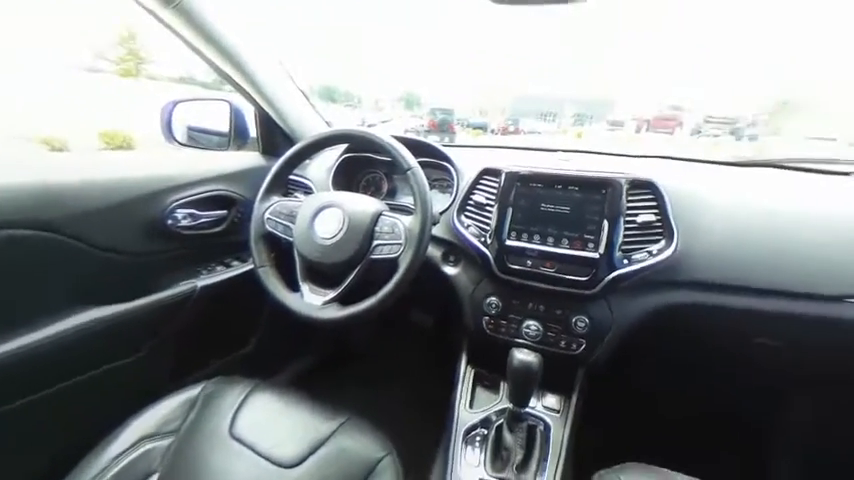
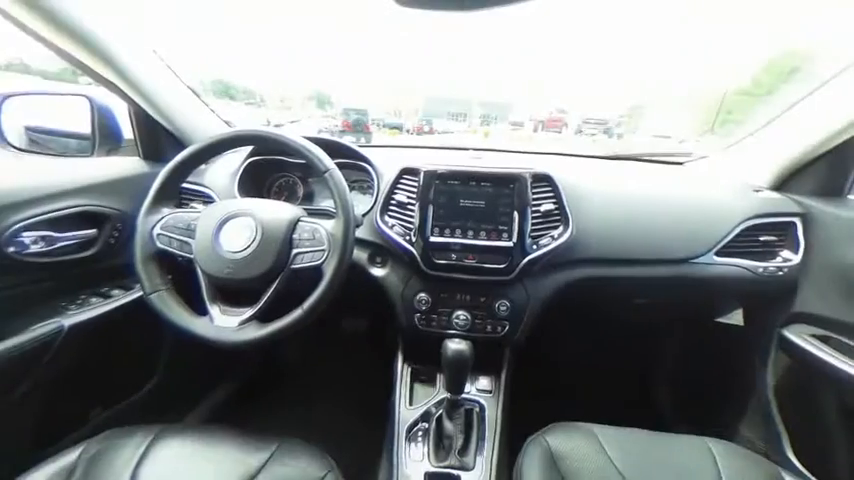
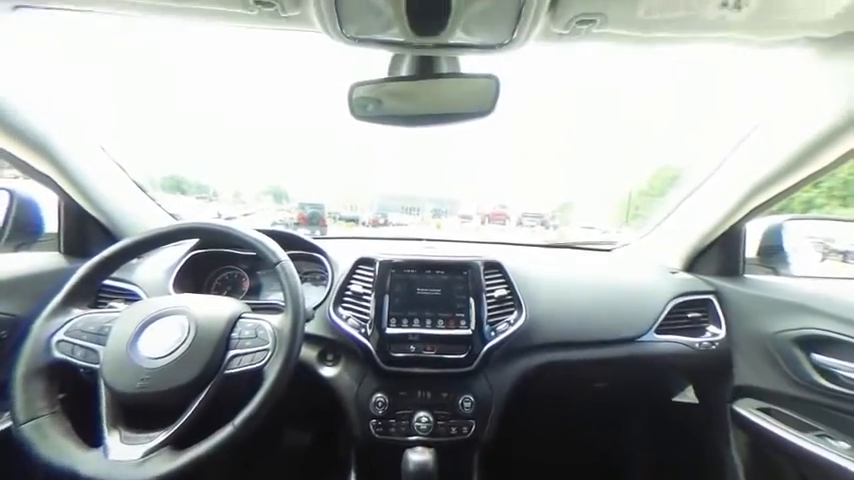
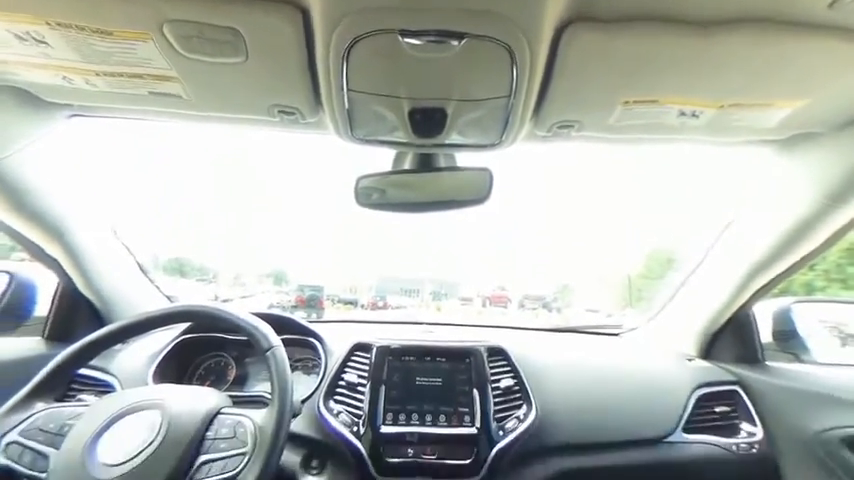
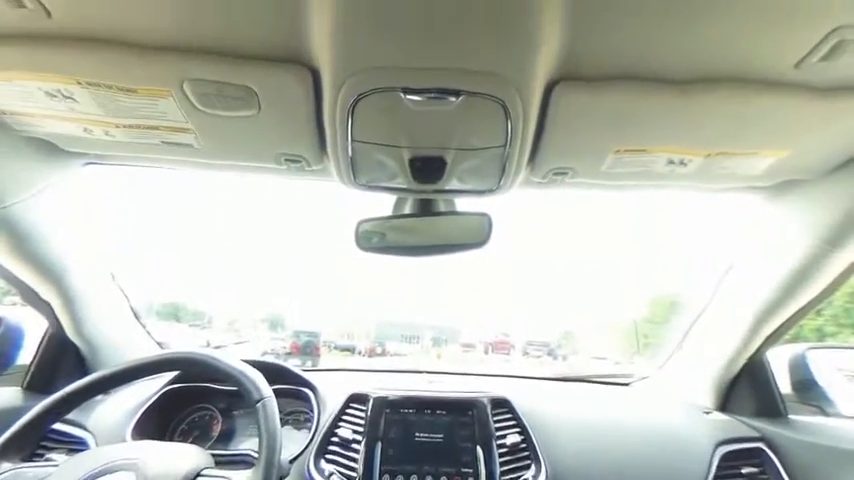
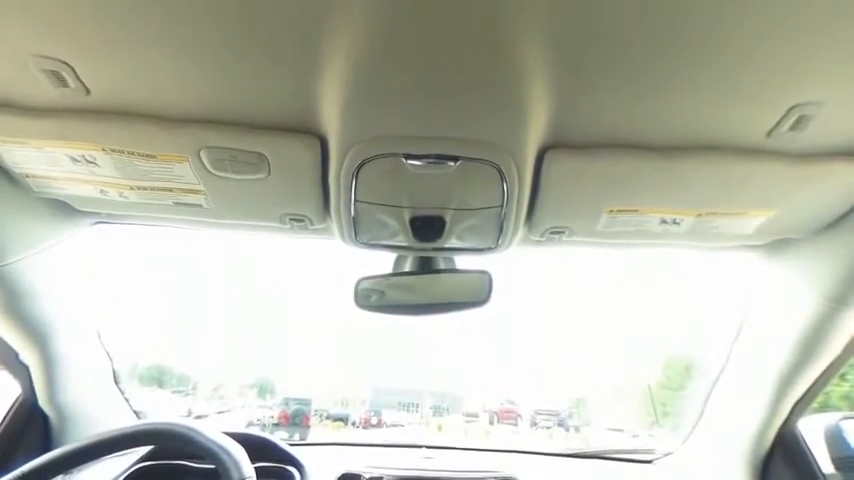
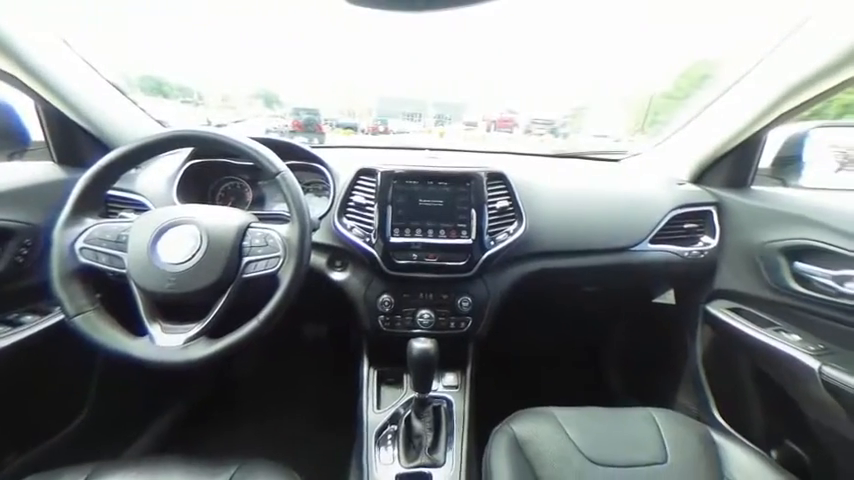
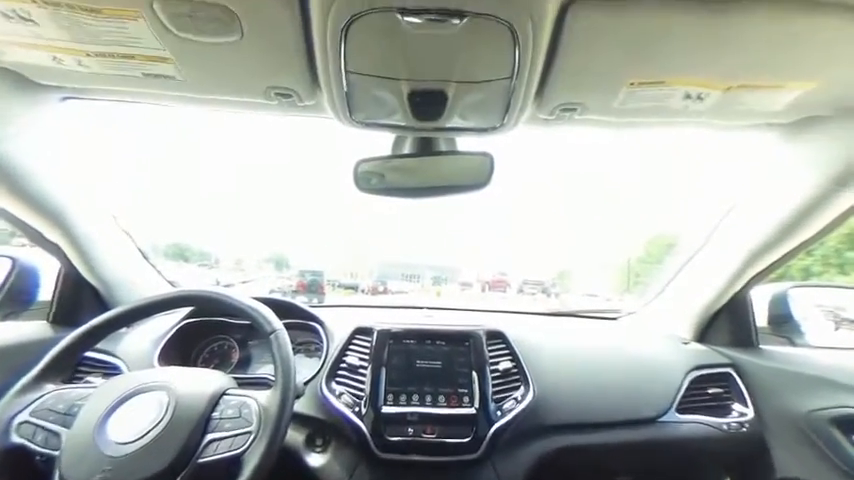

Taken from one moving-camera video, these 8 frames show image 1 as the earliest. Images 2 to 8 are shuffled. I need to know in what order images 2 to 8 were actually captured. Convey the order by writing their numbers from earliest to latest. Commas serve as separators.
2, 7, 3, 8, 5, 6, 4
